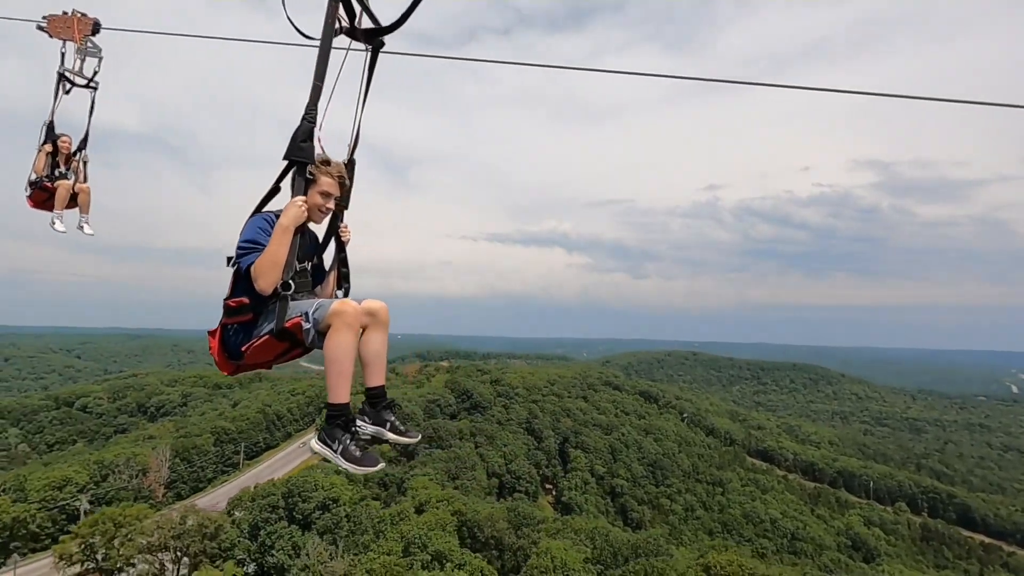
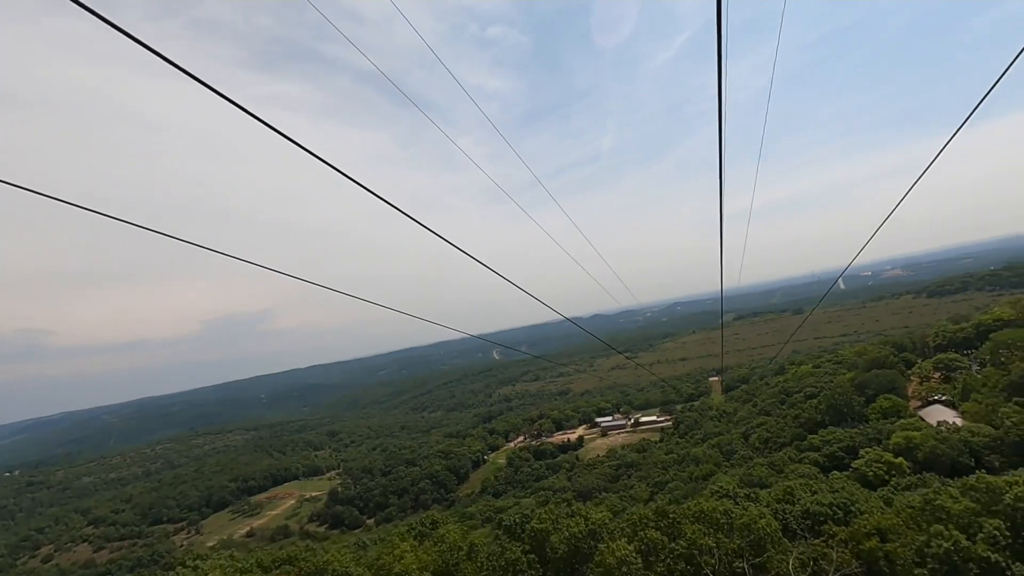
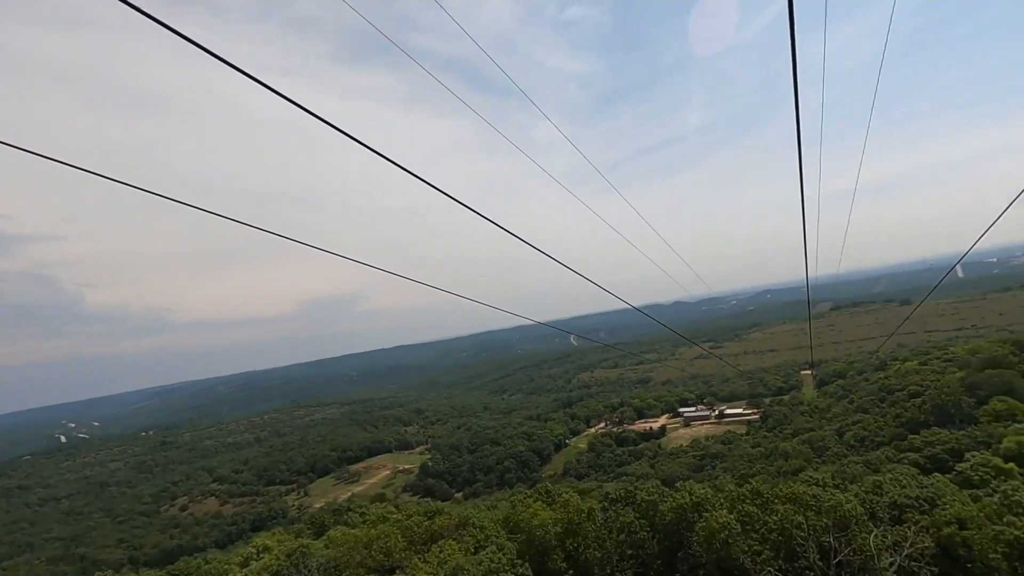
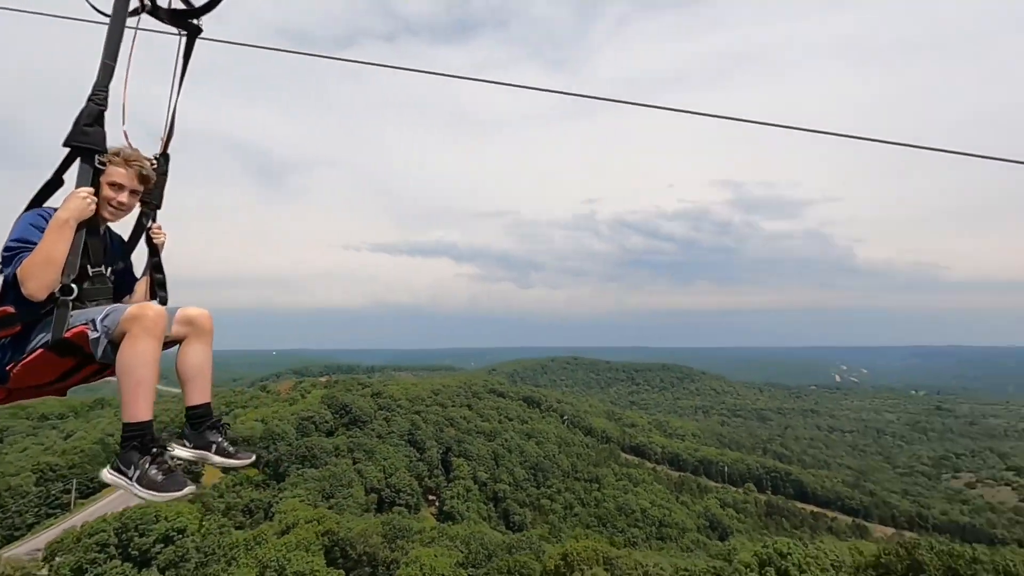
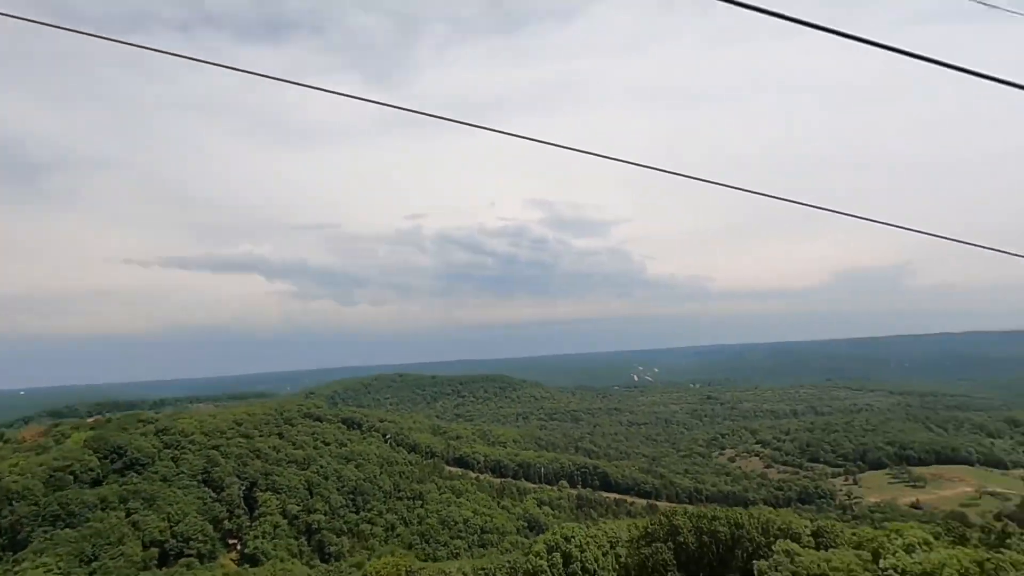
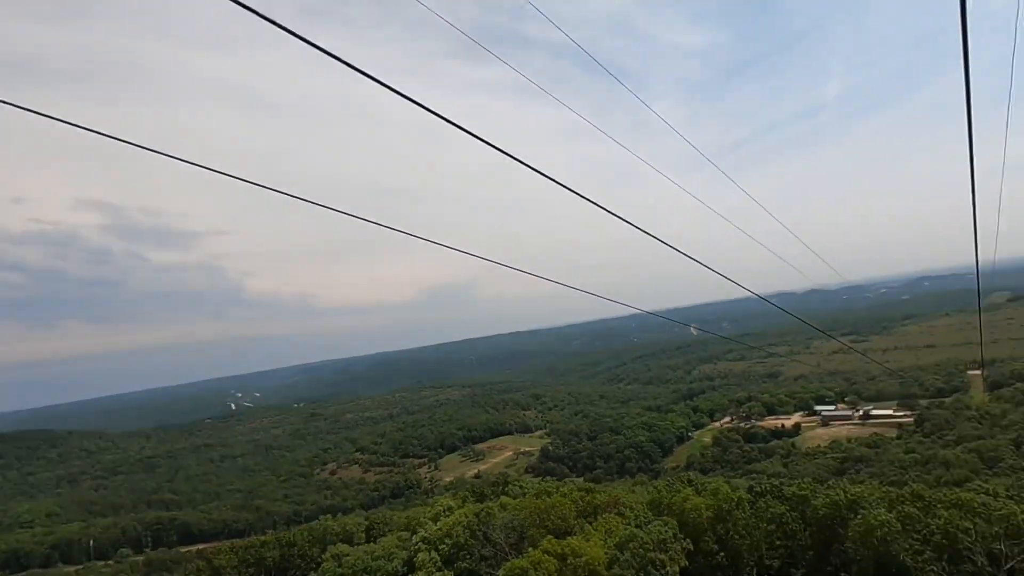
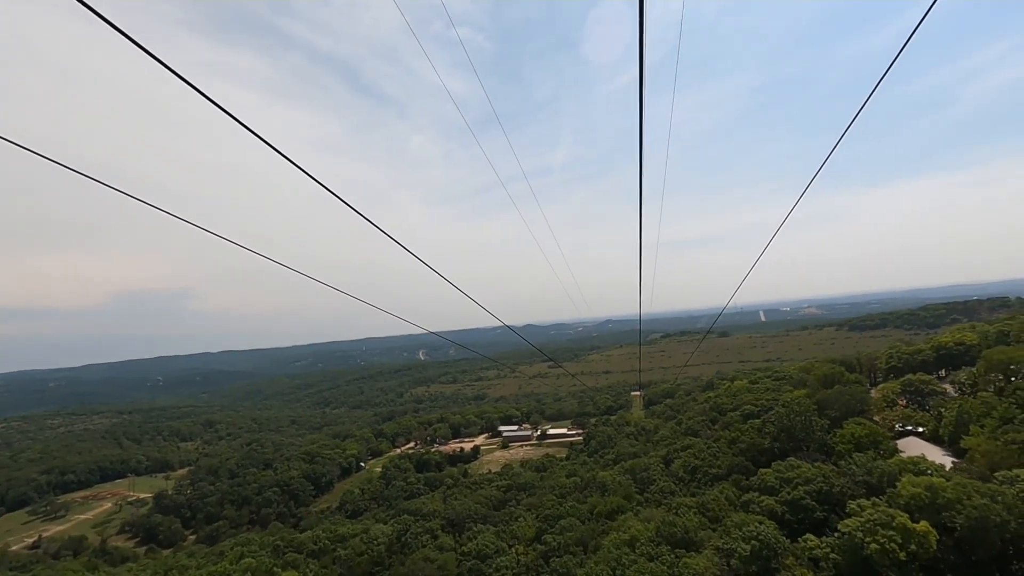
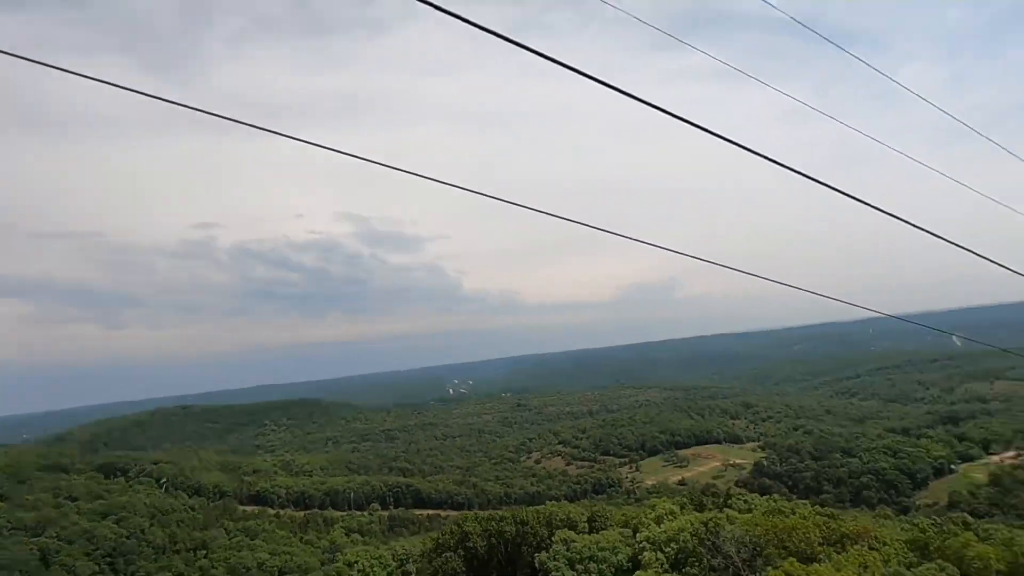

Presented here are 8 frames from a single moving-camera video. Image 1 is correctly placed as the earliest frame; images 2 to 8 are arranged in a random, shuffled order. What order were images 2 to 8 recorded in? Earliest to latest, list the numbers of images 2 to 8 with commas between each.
4, 5, 8, 6, 3, 2, 7
